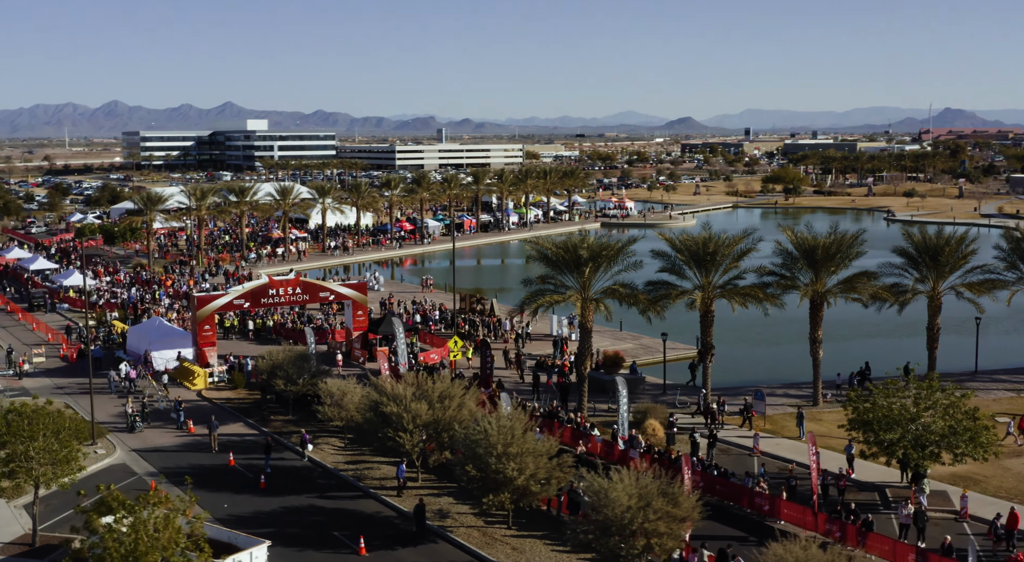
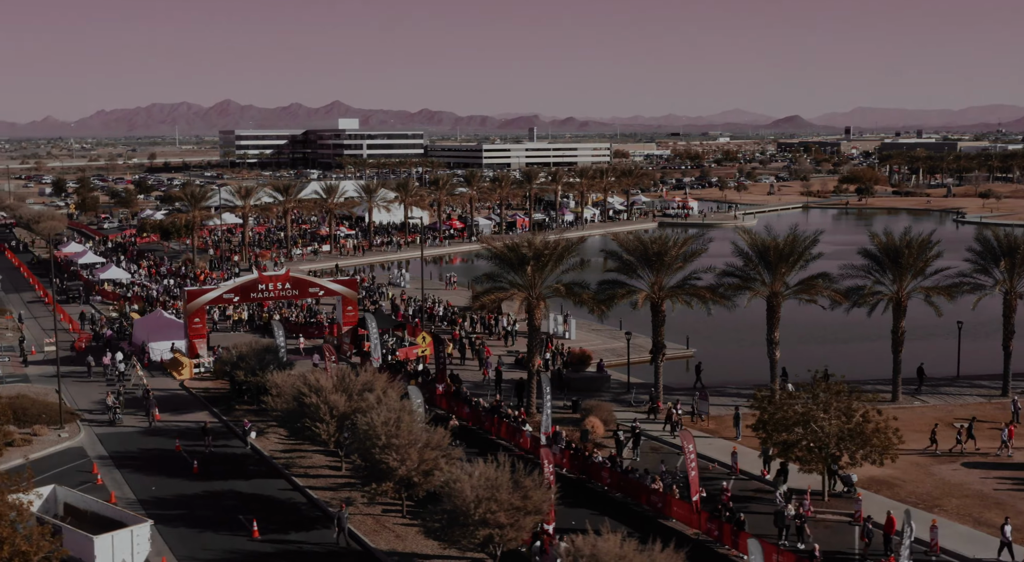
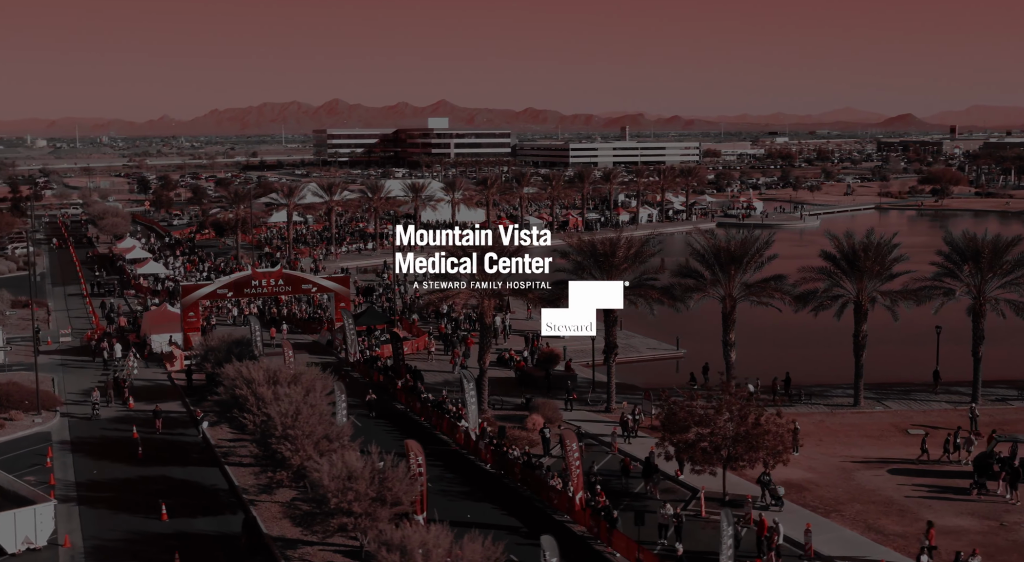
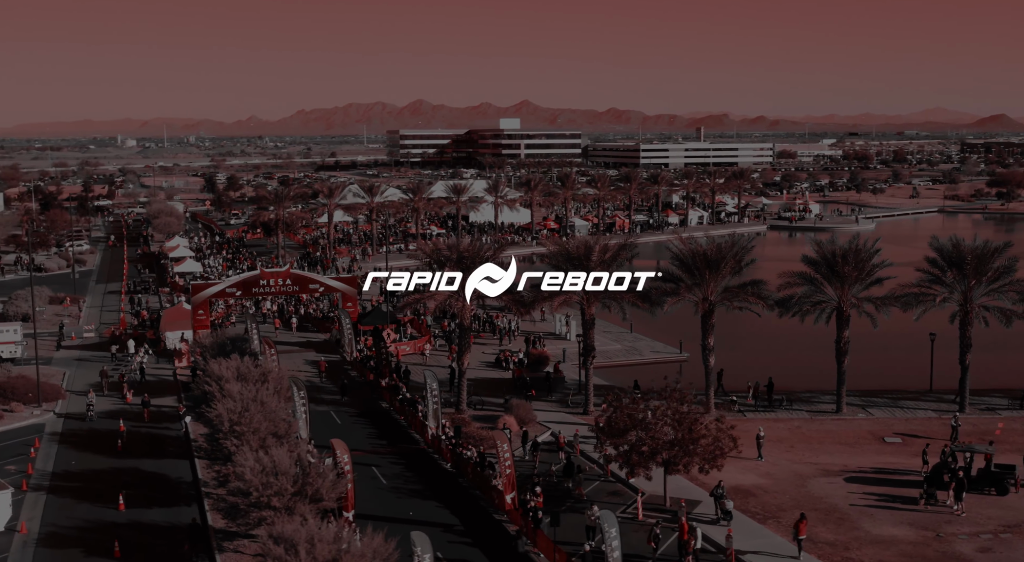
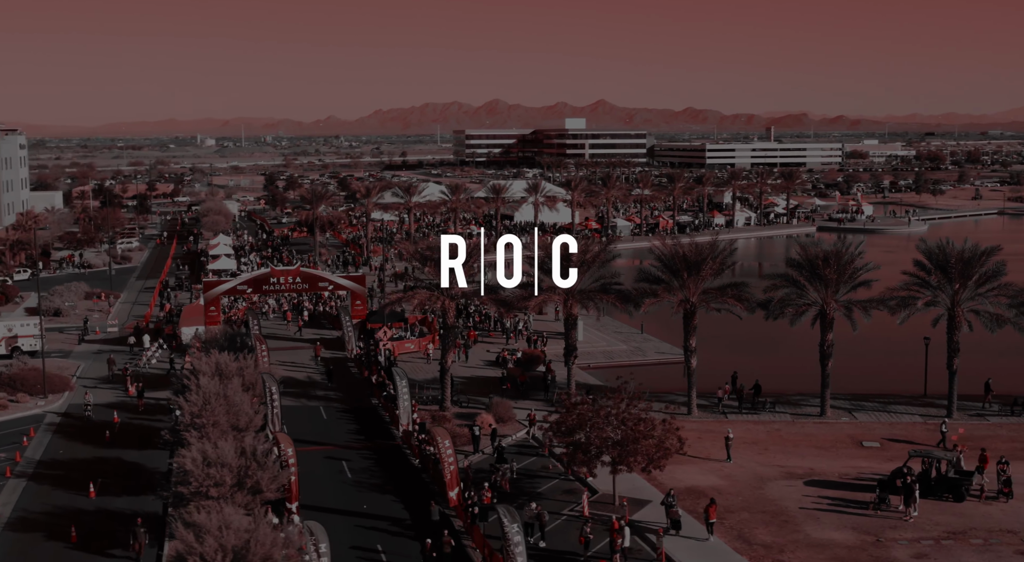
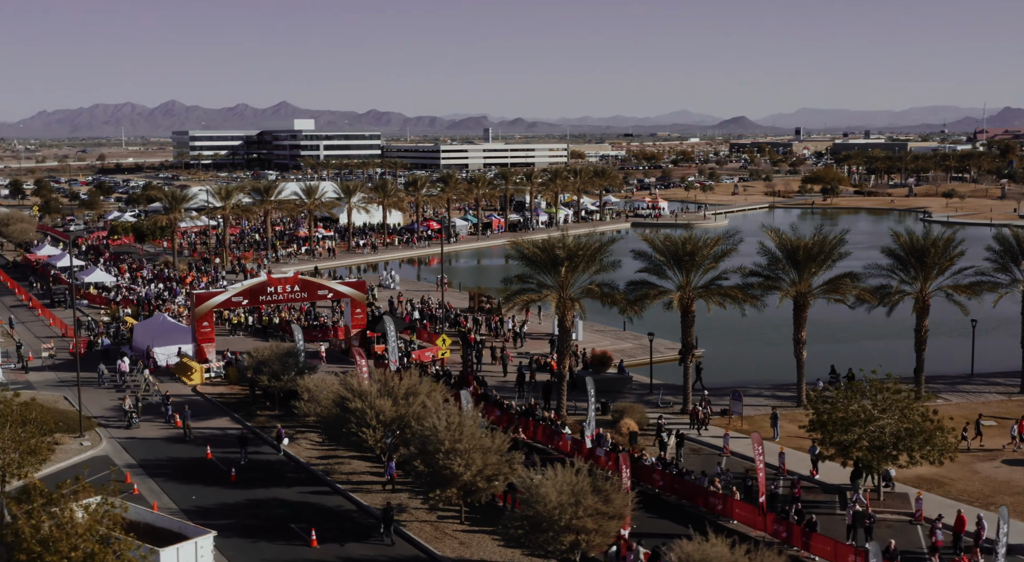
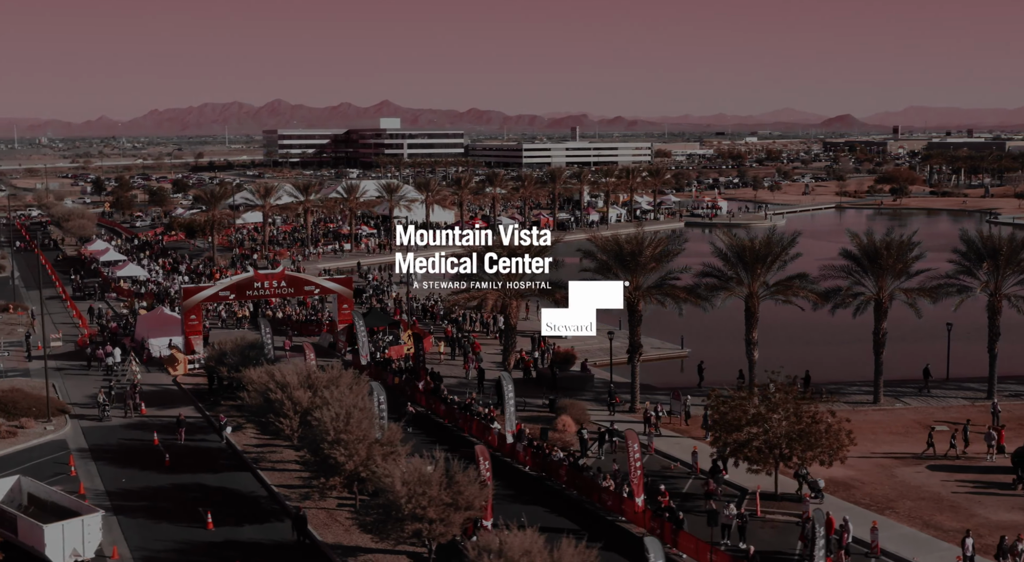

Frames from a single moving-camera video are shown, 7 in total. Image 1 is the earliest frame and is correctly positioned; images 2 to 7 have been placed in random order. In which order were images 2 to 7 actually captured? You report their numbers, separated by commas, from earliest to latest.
6, 2, 7, 3, 4, 5
